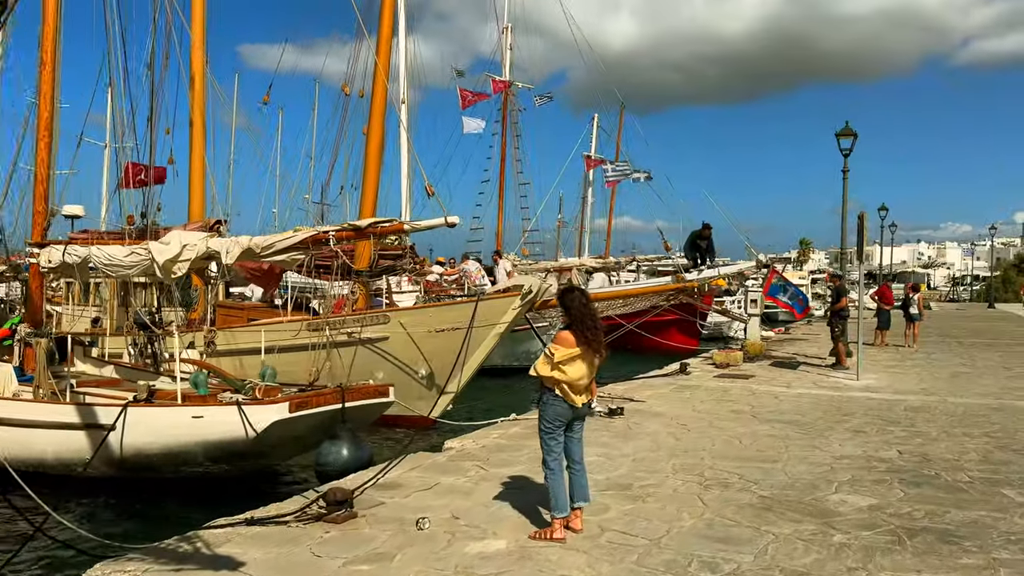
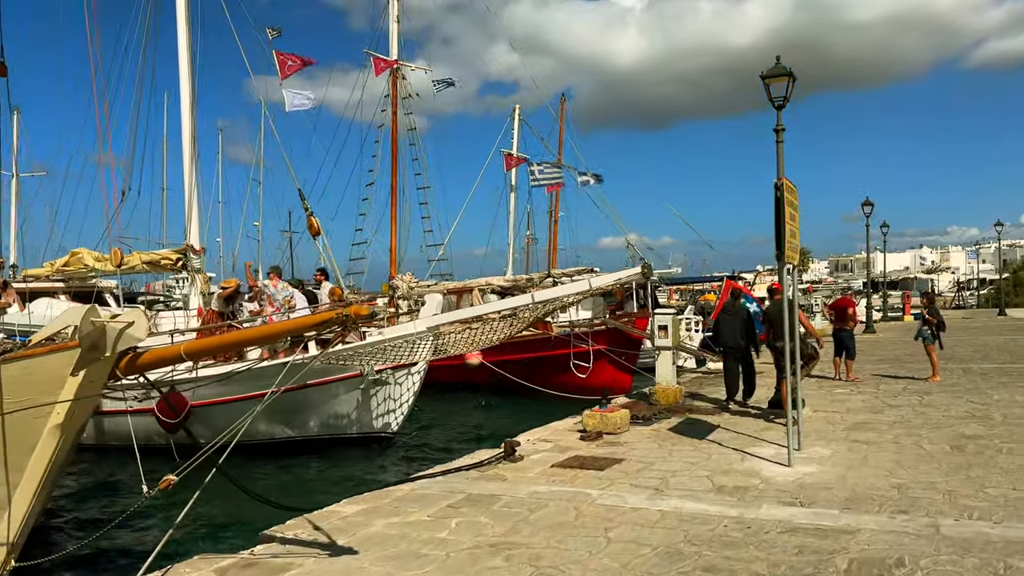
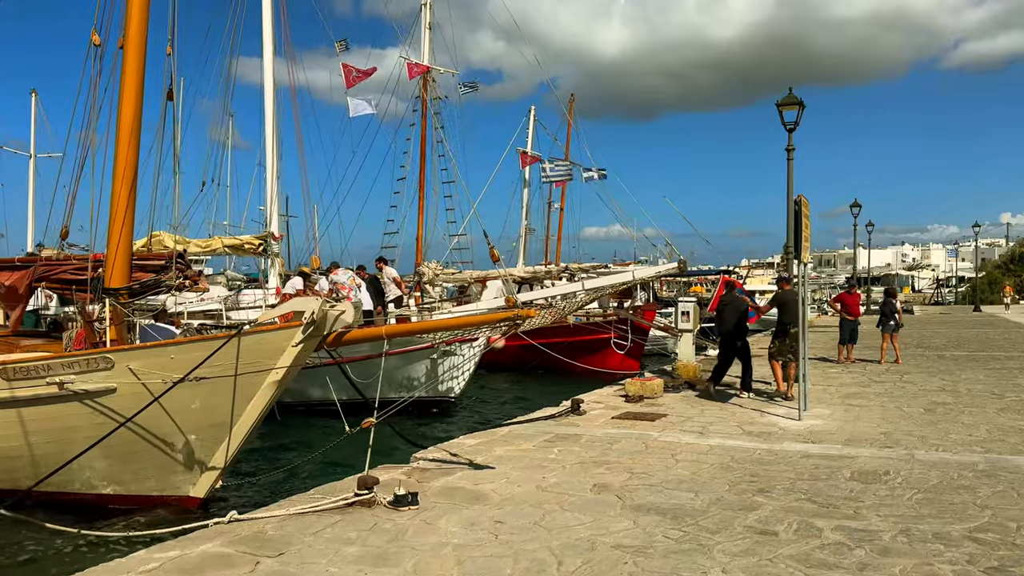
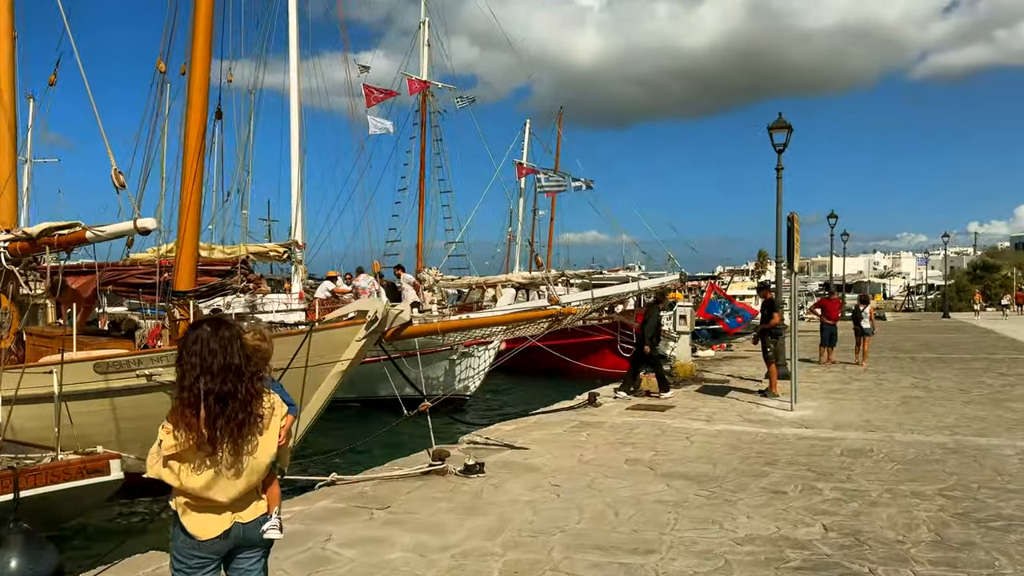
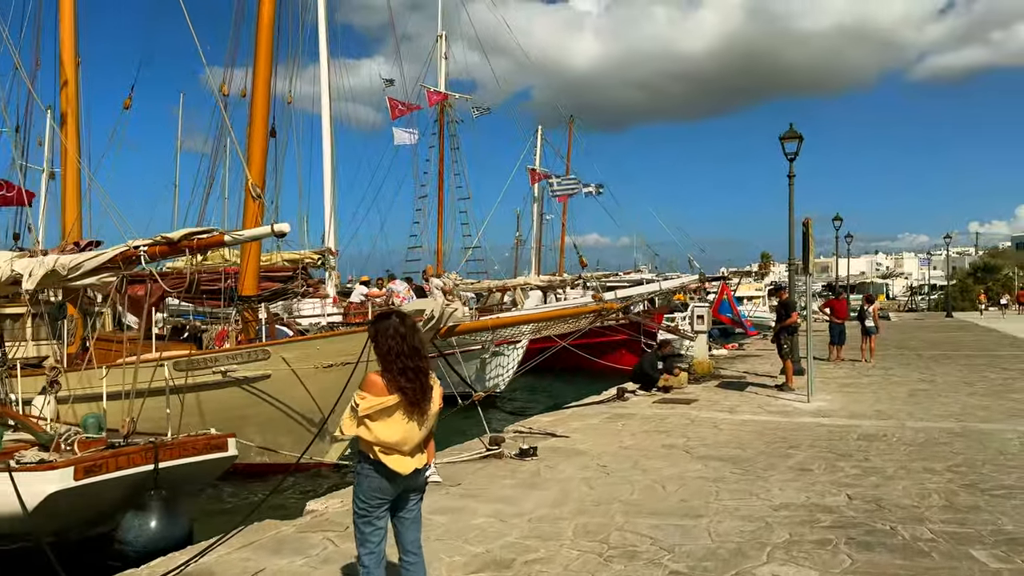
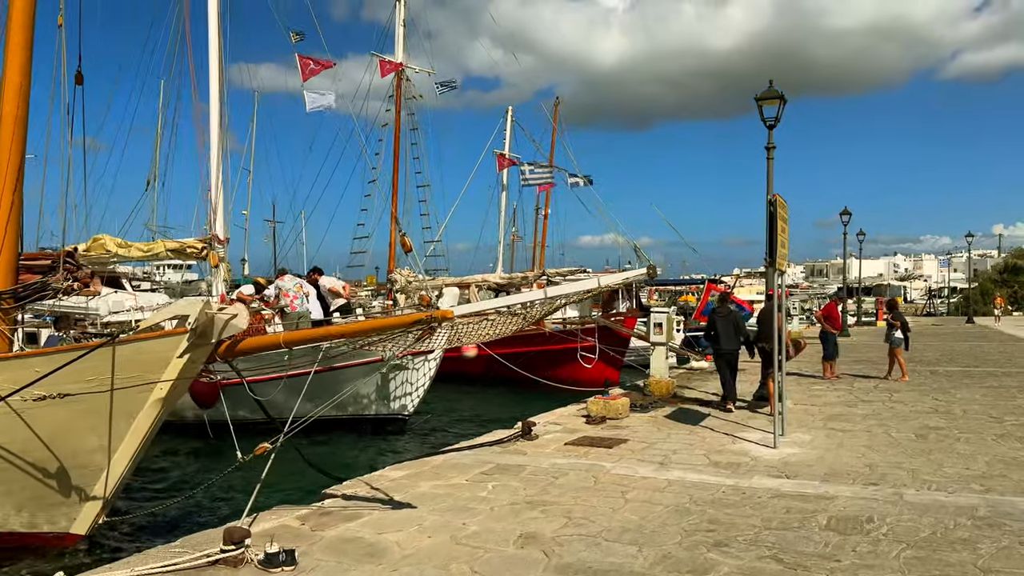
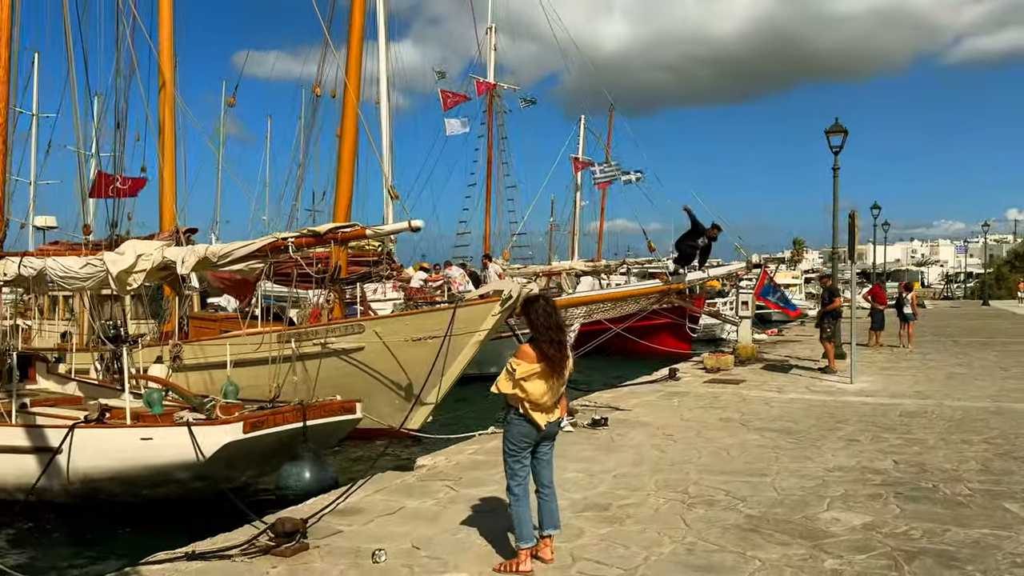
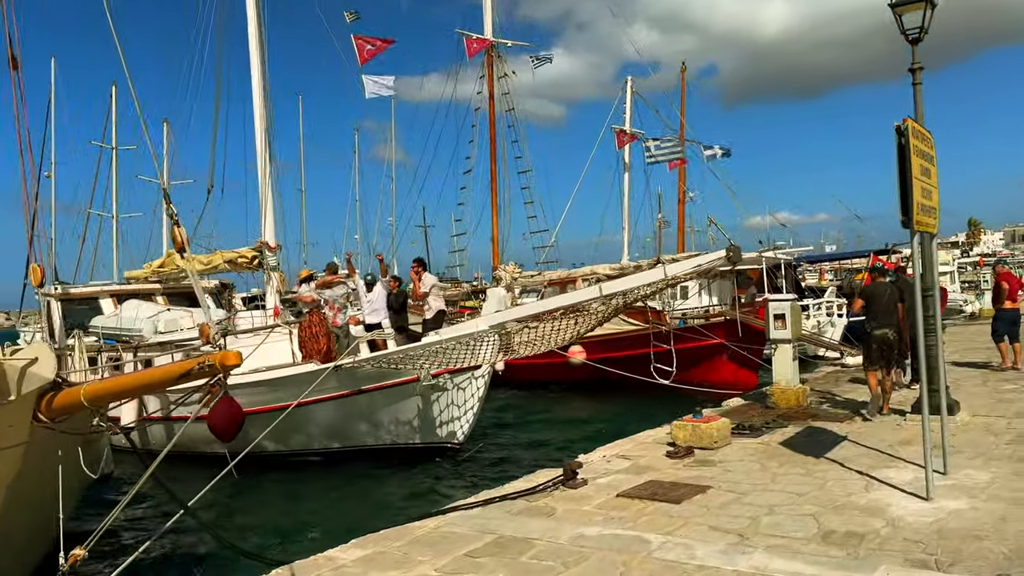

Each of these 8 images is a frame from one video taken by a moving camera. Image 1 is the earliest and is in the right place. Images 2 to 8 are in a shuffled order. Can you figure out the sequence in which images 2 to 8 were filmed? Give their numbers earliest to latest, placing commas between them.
7, 5, 4, 3, 6, 2, 8
